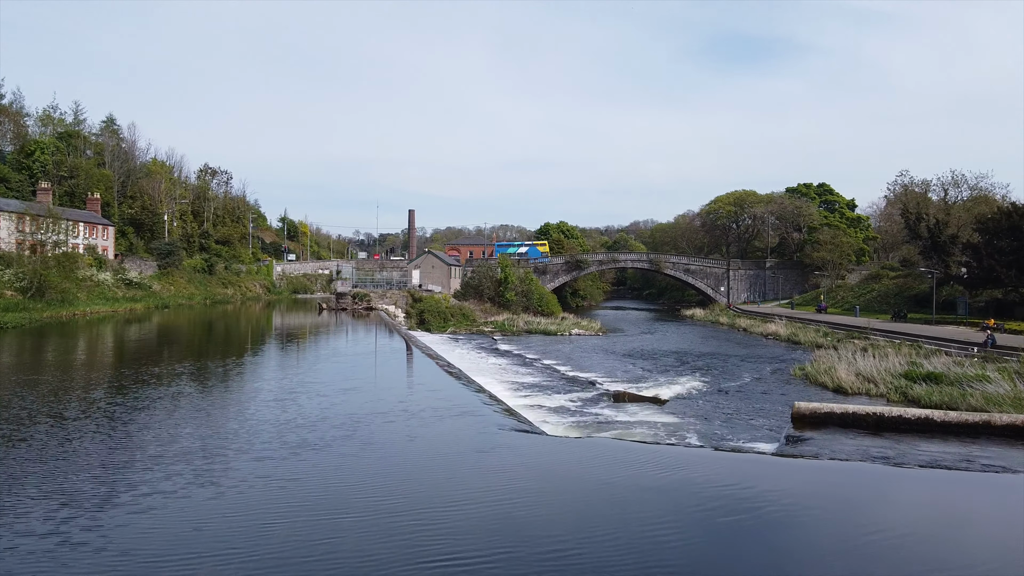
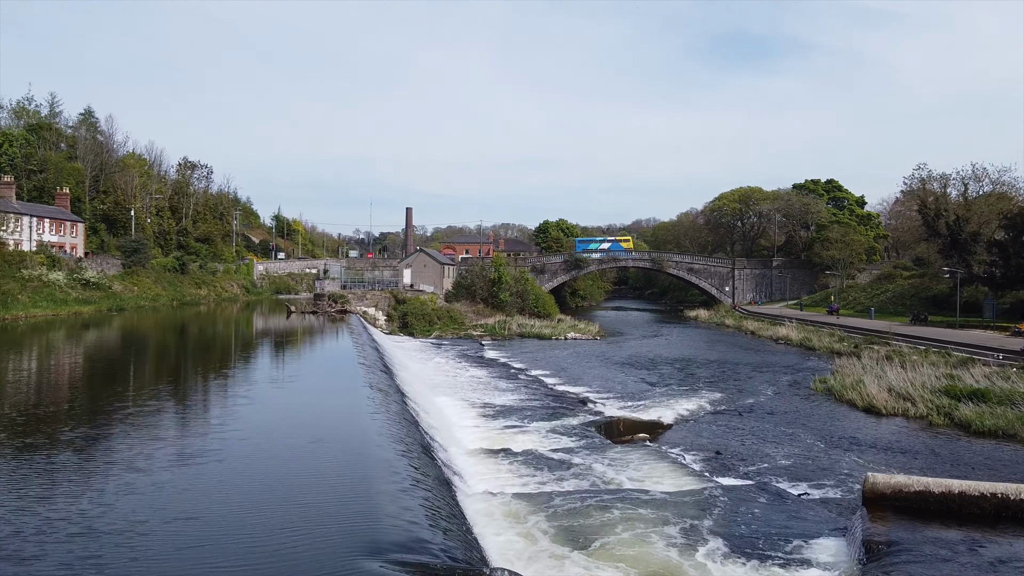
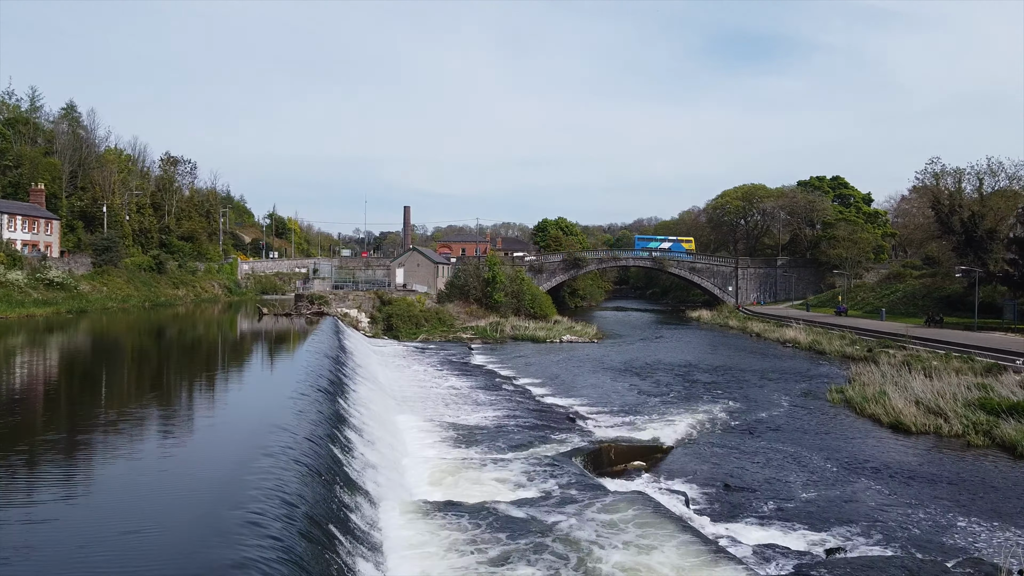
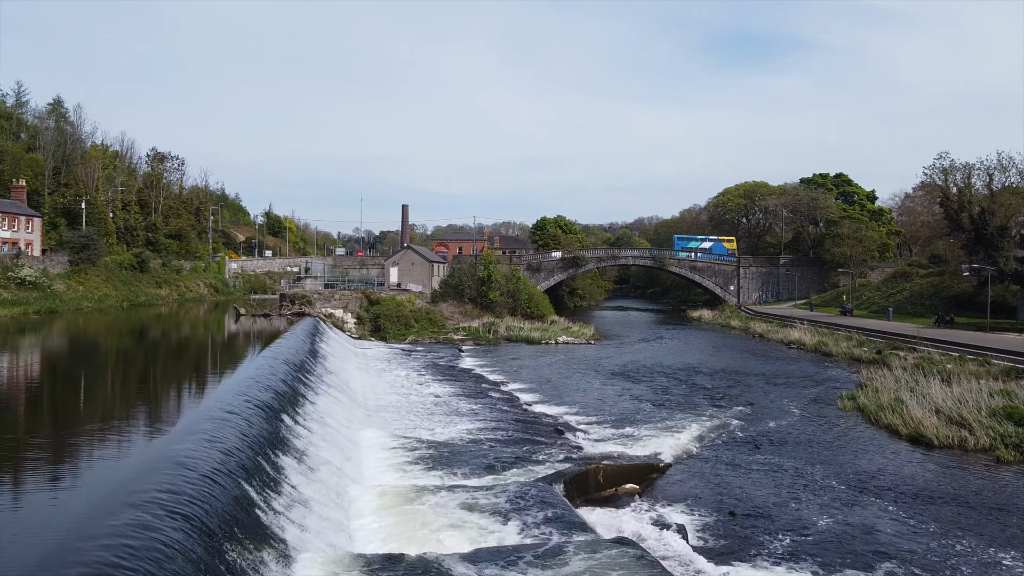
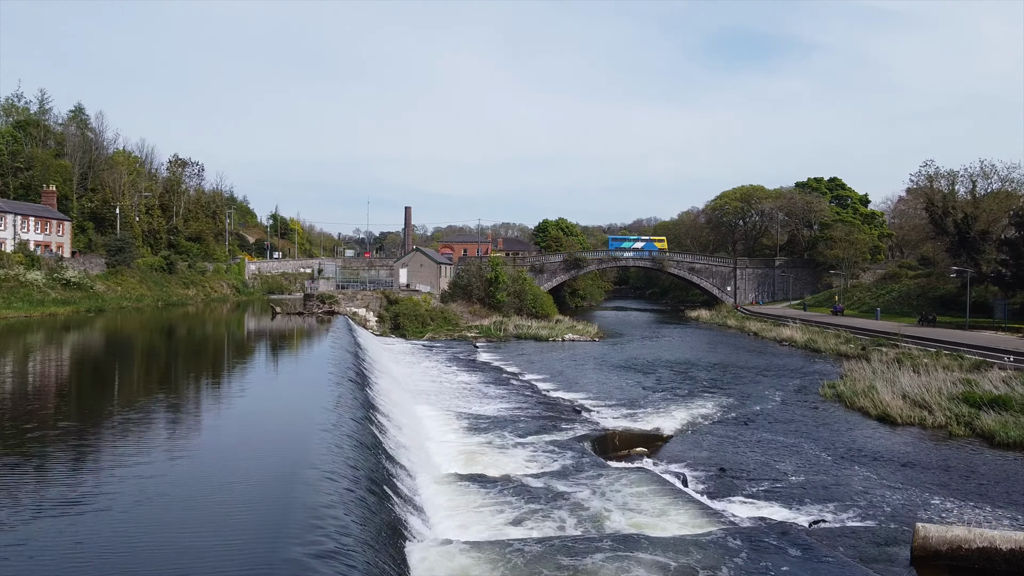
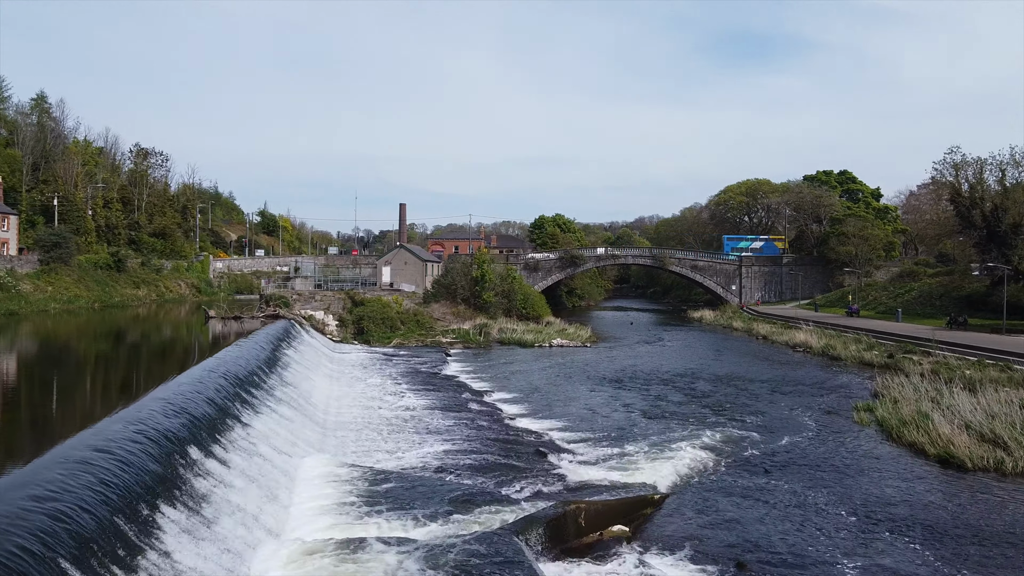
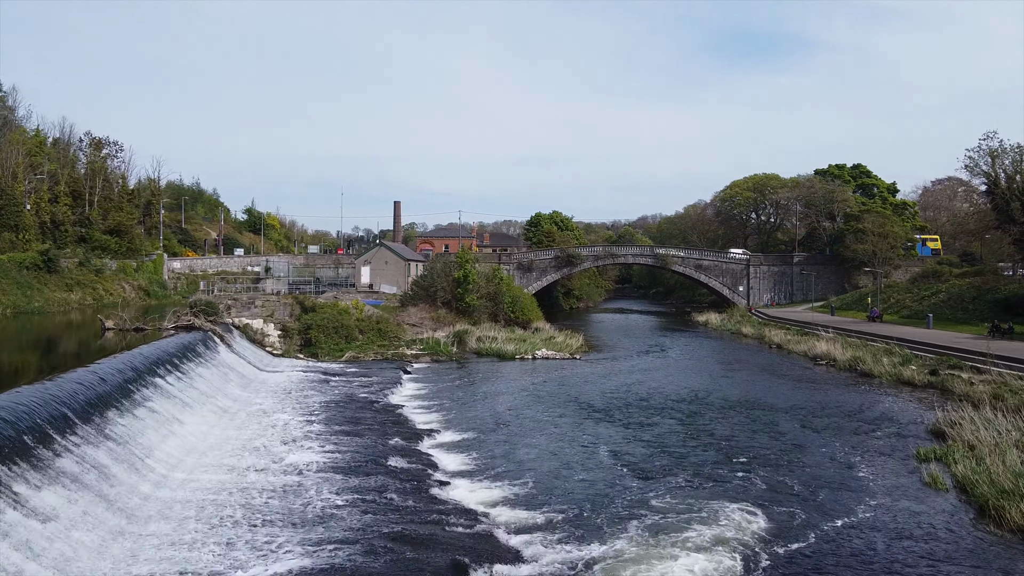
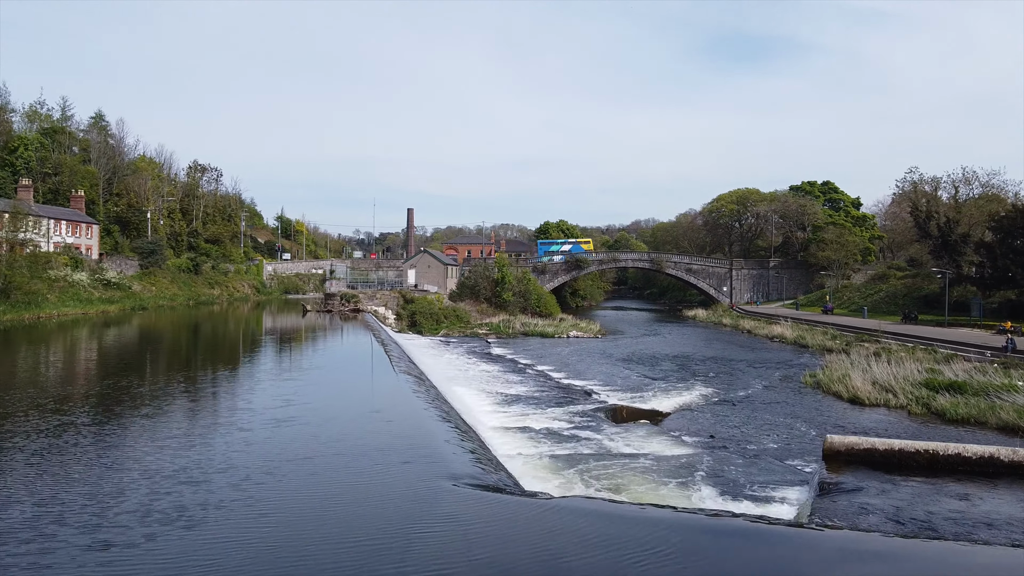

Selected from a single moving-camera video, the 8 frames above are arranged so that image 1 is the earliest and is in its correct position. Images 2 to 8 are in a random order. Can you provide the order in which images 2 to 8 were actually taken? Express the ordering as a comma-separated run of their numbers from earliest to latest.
8, 2, 5, 3, 4, 6, 7
